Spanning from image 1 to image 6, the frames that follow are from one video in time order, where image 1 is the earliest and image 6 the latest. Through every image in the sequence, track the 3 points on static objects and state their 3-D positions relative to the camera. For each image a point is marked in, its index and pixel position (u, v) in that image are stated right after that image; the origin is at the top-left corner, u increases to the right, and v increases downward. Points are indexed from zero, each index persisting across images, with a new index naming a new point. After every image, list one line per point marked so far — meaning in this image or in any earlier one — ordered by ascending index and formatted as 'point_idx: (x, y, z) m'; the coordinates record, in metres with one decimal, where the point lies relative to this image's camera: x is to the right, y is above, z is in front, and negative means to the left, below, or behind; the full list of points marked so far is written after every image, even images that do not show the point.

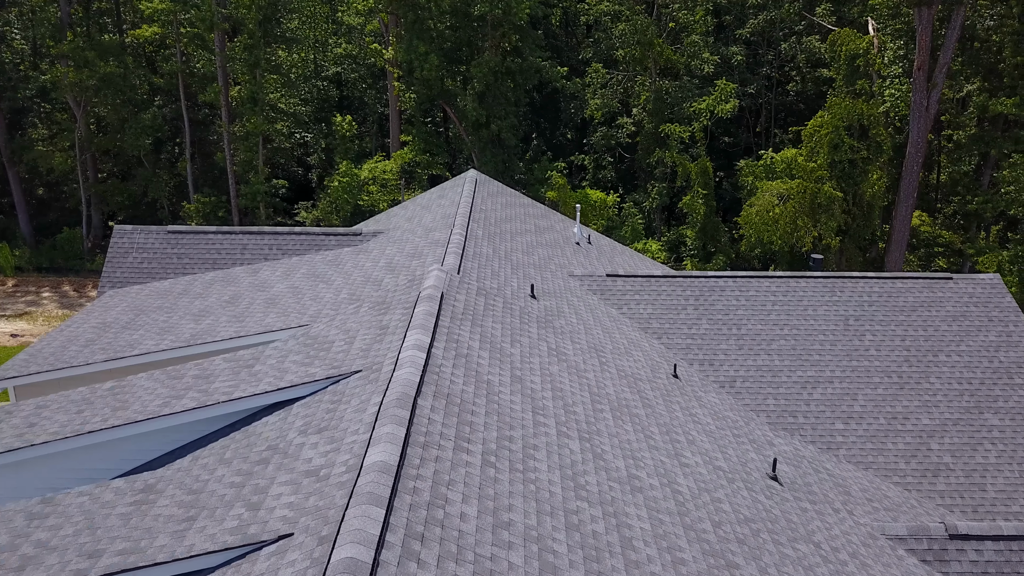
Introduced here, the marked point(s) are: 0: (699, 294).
0: (+3.9, -0.1, +16.7) m
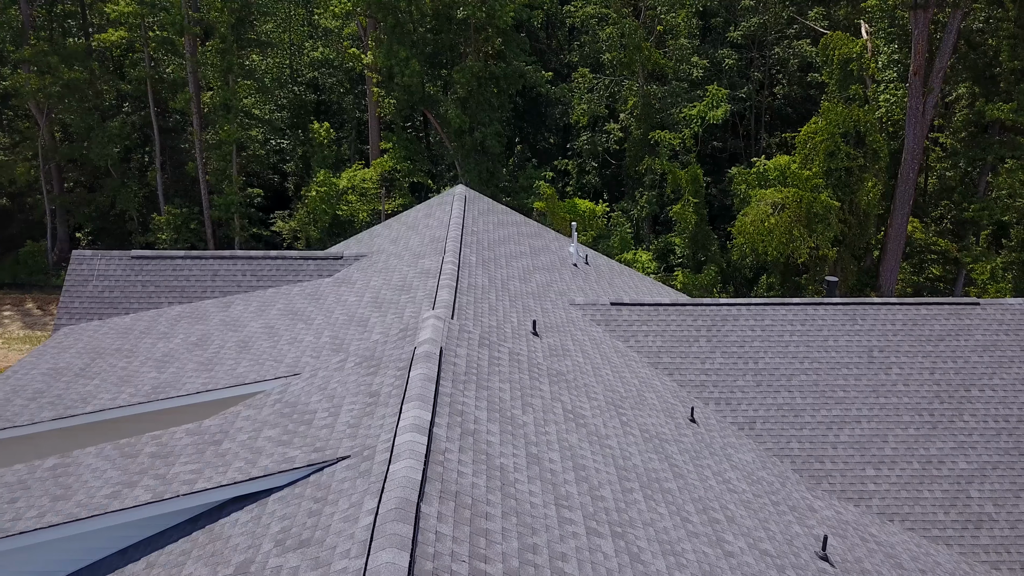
0: (+3.8, -0.7, +15.5) m
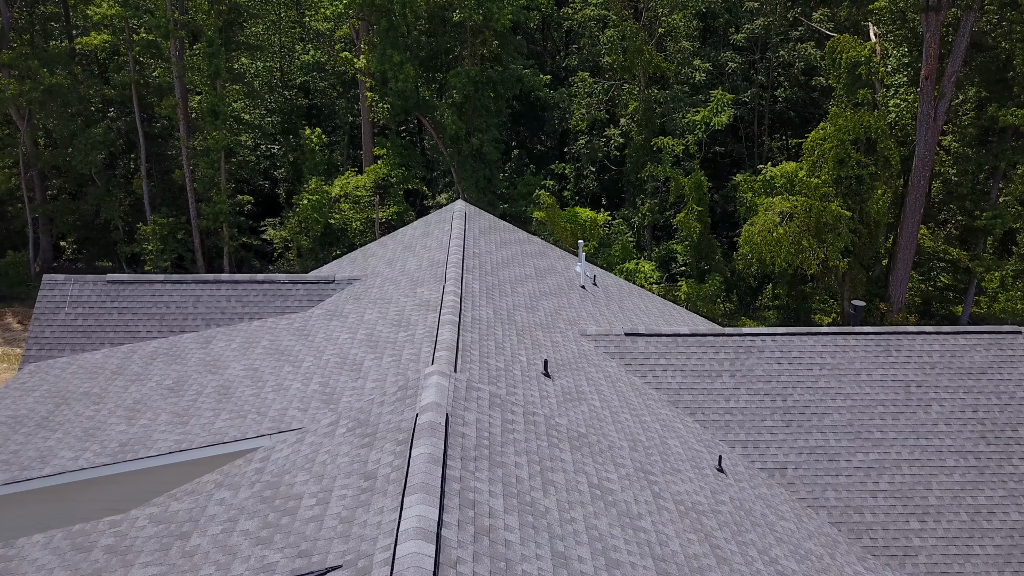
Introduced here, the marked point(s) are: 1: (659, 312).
0: (+3.9, -1.2, +14.3) m
1: (+3.2, -0.5, +17.9) m
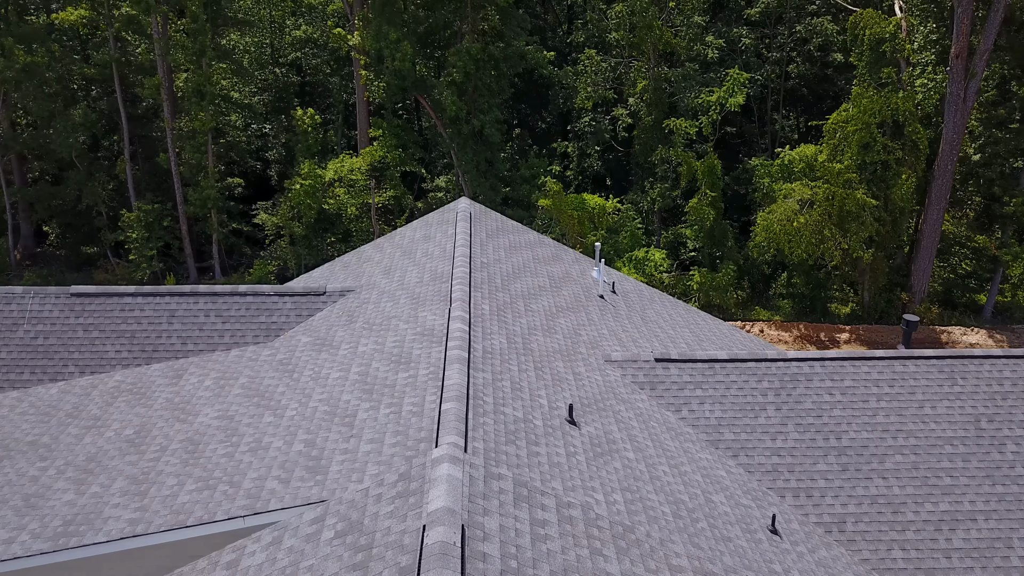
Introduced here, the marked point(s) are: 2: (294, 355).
0: (+4.1, -1.5, +12.6) m
1: (+3.4, -0.7, +16.2) m
2: (-3.1, -0.9, +11.5) m
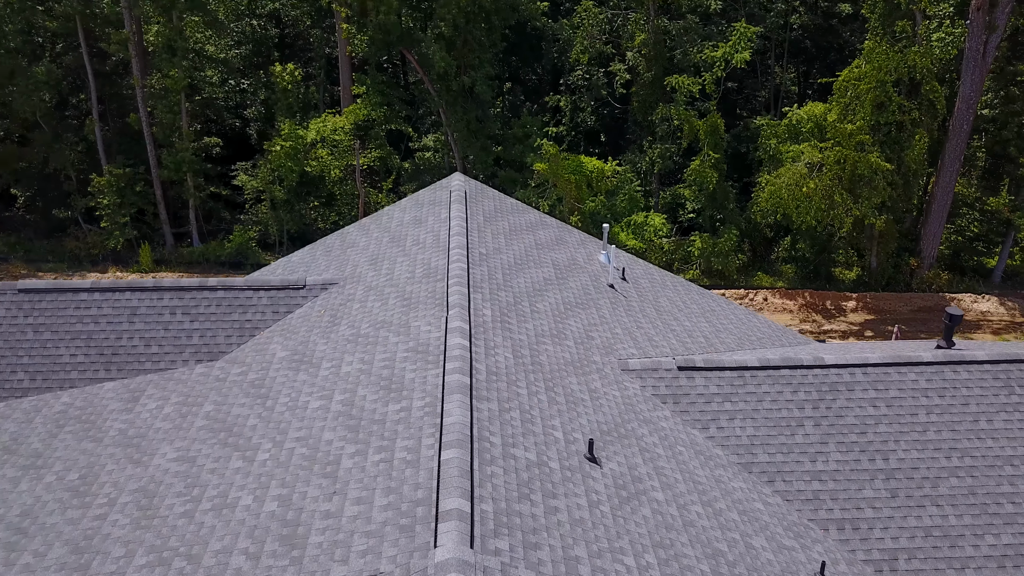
0: (+4.2, -1.5, +11.3) m
1: (+3.4, -0.5, +14.7) m
2: (-3.0, -1.0, +10.0) m
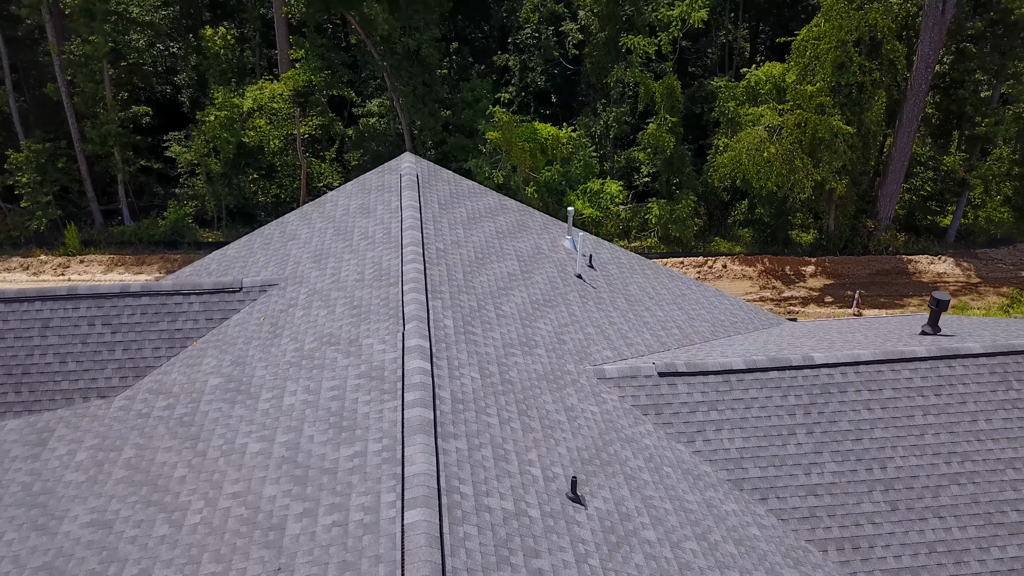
0: (+3.8, -1.4, +10.4) m
1: (+2.7, -0.3, +13.8) m
2: (-3.3, -1.2, +8.7) m
